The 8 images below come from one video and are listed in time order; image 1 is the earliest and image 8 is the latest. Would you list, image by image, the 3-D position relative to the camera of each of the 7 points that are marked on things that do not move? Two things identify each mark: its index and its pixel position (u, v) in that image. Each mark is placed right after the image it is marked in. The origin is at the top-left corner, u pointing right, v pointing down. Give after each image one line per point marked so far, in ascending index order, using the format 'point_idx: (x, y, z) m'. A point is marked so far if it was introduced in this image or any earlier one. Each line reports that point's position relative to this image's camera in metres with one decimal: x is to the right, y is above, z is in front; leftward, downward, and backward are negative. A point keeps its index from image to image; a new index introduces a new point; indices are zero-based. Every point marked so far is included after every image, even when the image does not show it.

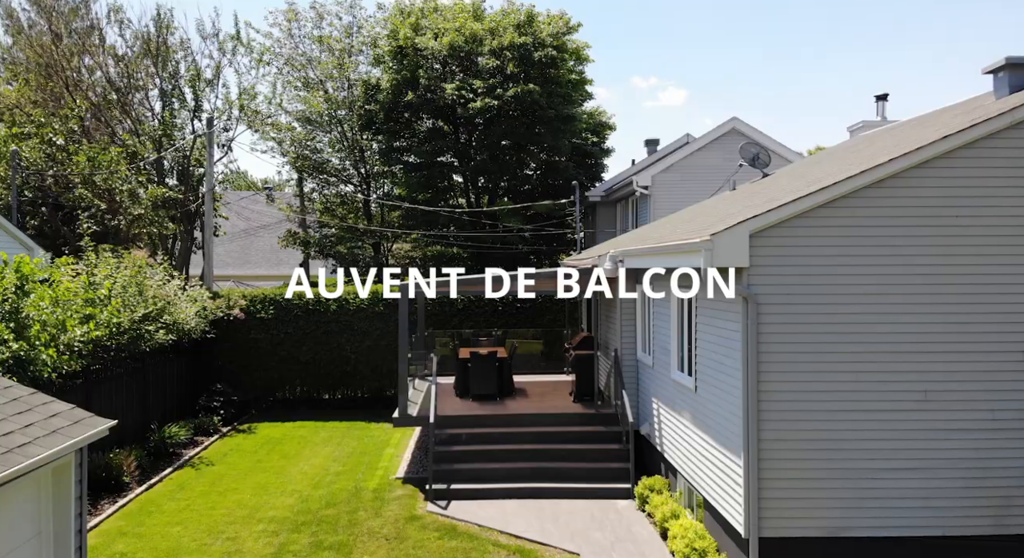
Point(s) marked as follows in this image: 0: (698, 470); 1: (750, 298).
0: (+2.3, -2.4, +9.5) m
1: (+2.4, -0.2, +7.7) m
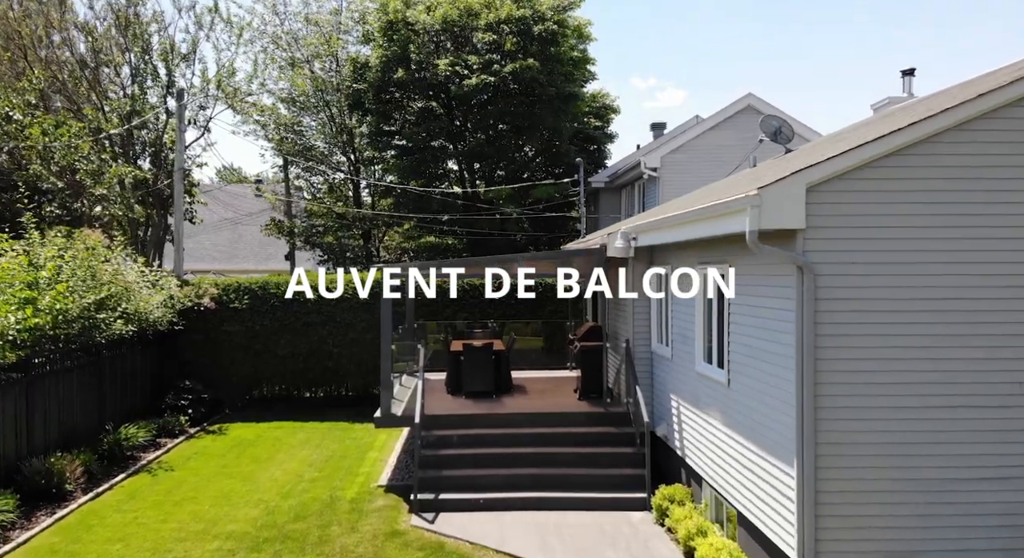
0: (+2.3, -2.1, +8.0) m
1: (+2.4, +0.1, +6.2) m
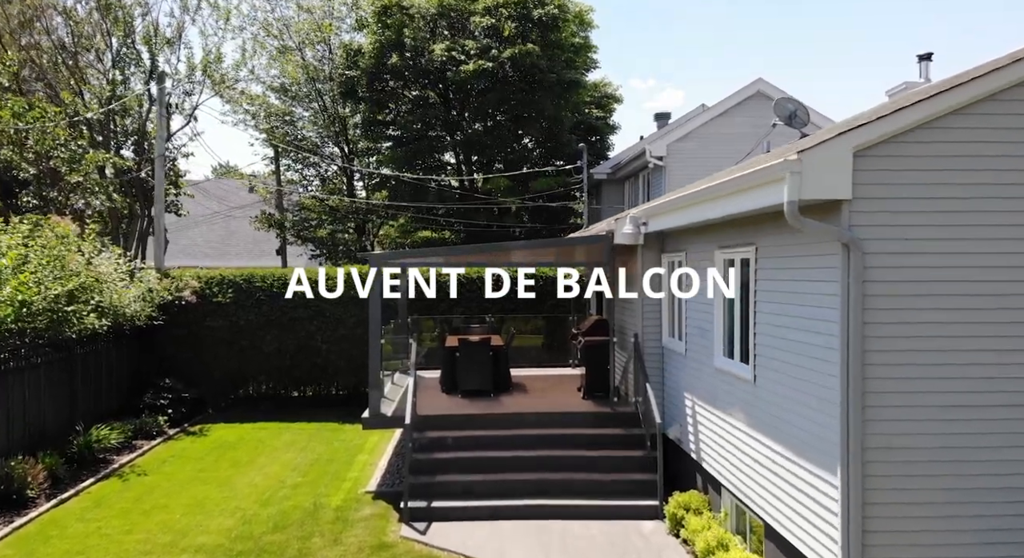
0: (+2.3, -1.9, +7.2) m
1: (+2.4, +0.2, +5.4) m
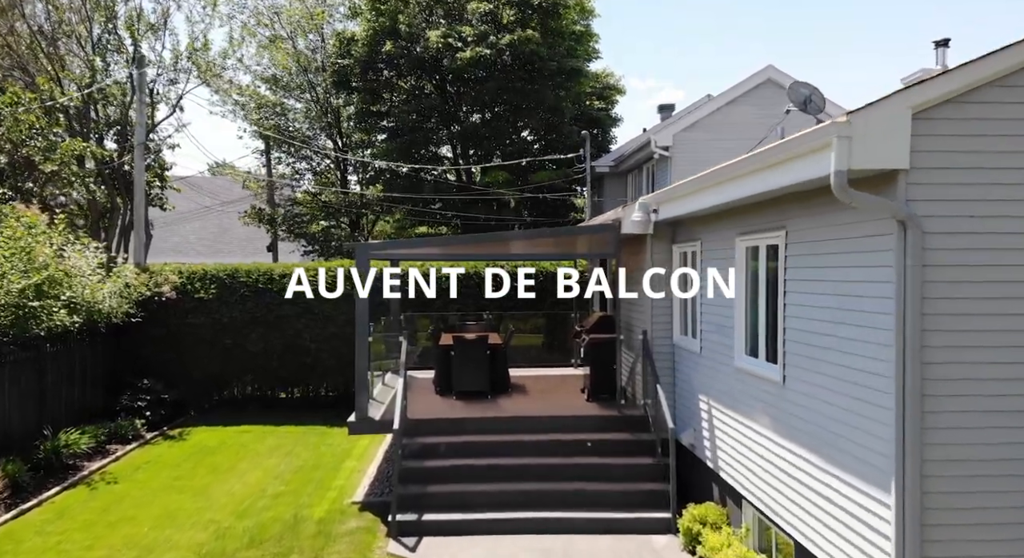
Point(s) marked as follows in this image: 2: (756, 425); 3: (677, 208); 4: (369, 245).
0: (+2.3, -1.8, +6.4) m
1: (+2.4, +0.3, +4.6) m
2: (+2.2, -1.3, +6.9) m
3: (+1.8, +0.8, +8.2) m
4: (-1.7, +0.4, +9.2) m
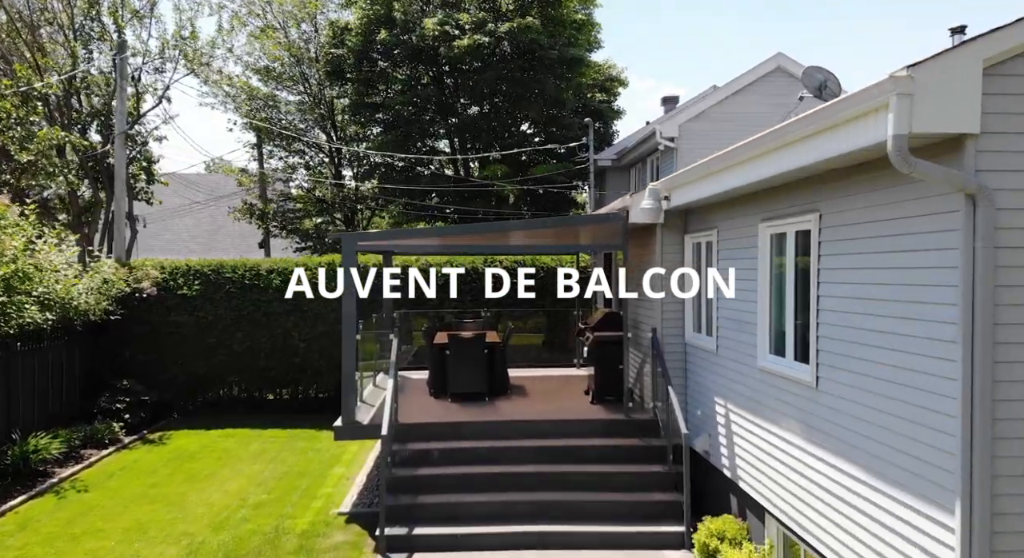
0: (+2.2, -1.8, +5.7) m
1: (+2.4, +0.4, +3.9) m
2: (+2.2, -1.2, +6.2) m
3: (+1.7, +0.8, +7.5) m
4: (-1.7, +0.5, +8.6) m
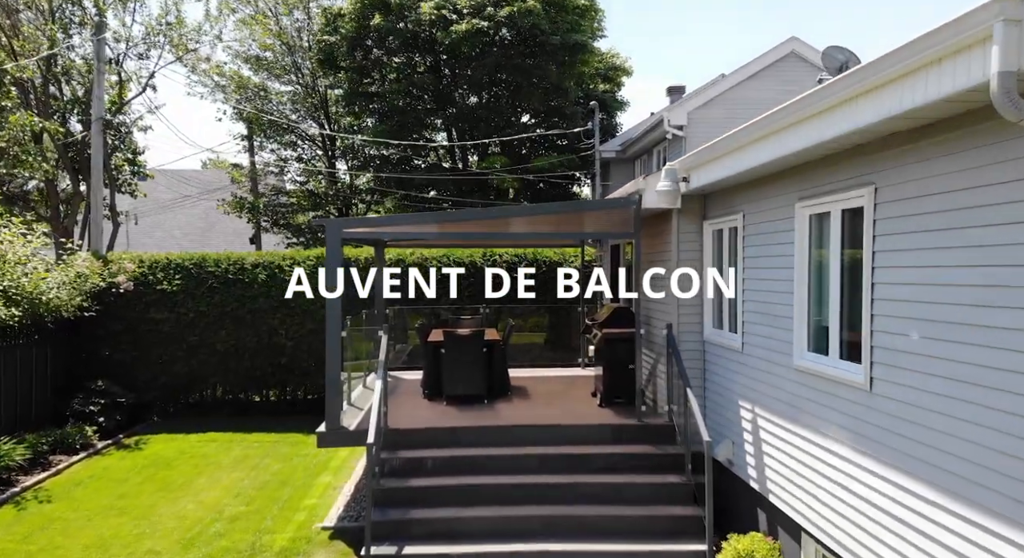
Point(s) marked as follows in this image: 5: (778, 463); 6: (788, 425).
0: (+2.3, -1.7, +4.9) m
1: (+2.4, +0.5, +3.1) m
2: (+2.2, -1.1, +5.4) m
3: (+1.8, +0.9, +6.7) m
4: (-1.7, +0.6, +7.8) m
5: (+2.1, -1.5, +6.1) m
6: (+2.1, -1.1, +6.0) m
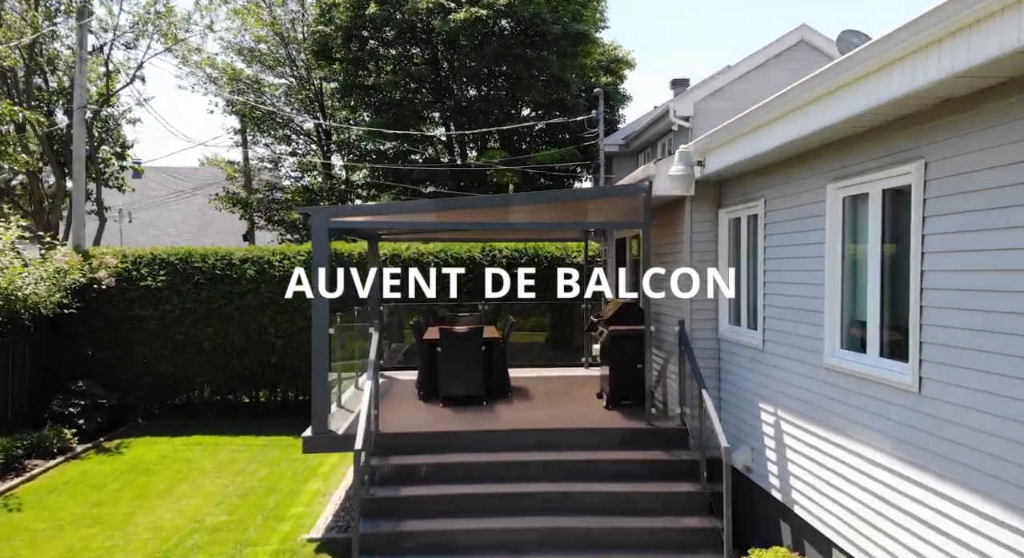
0: (+2.3, -1.6, +4.4) m
1: (+2.4, +0.6, +2.6) m
2: (+2.2, -1.1, +4.9) m
3: (+1.8, +1.0, +6.2) m
4: (-1.7, +0.6, +7.2) m
5: (+2.1, -1.4, +5.6) m
6: (+2.2, -1.1, +5.4) m
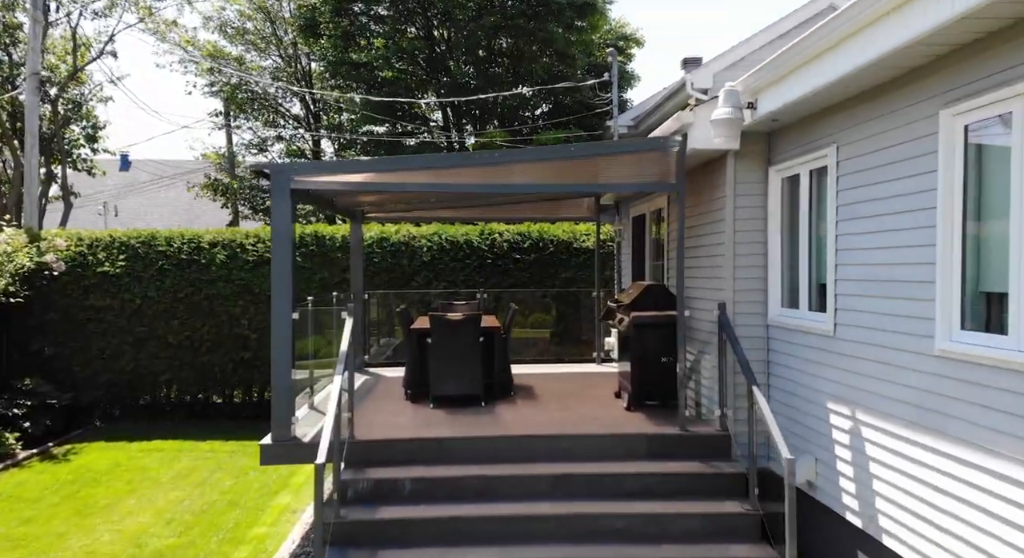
0: (+2.3, -1.4, +3.1) m
1: (+2.4, +0.8, +1.3) m
2: (+2.2, -0.9, +3.6) m
3: (+1.8, +1.2, +4.9) m
4: (-1.7, +0.8, +5.9) m
5: (+2.2, -1.2, +4.3) m
6: (+2.2, -0.8, +4.1) m
